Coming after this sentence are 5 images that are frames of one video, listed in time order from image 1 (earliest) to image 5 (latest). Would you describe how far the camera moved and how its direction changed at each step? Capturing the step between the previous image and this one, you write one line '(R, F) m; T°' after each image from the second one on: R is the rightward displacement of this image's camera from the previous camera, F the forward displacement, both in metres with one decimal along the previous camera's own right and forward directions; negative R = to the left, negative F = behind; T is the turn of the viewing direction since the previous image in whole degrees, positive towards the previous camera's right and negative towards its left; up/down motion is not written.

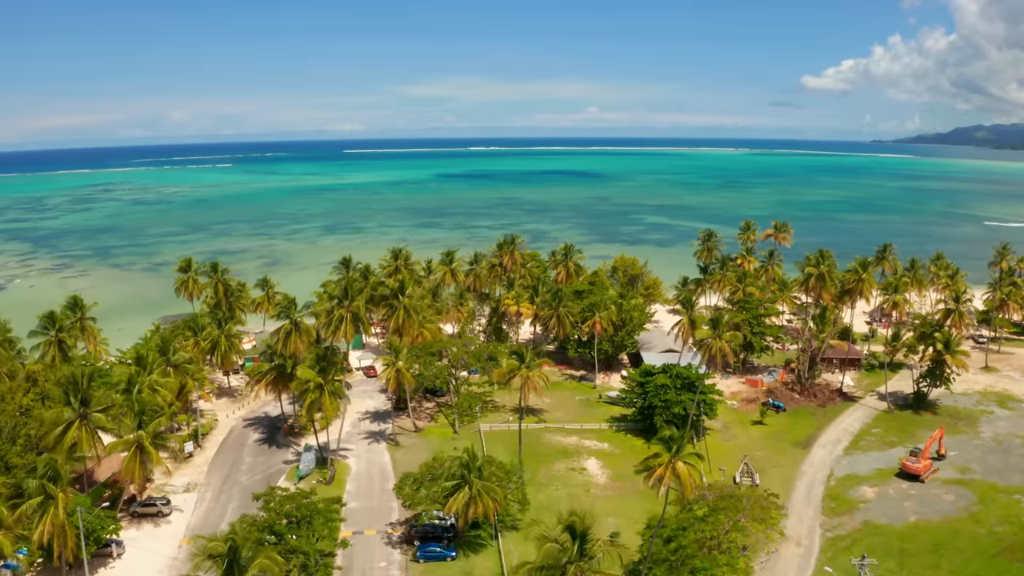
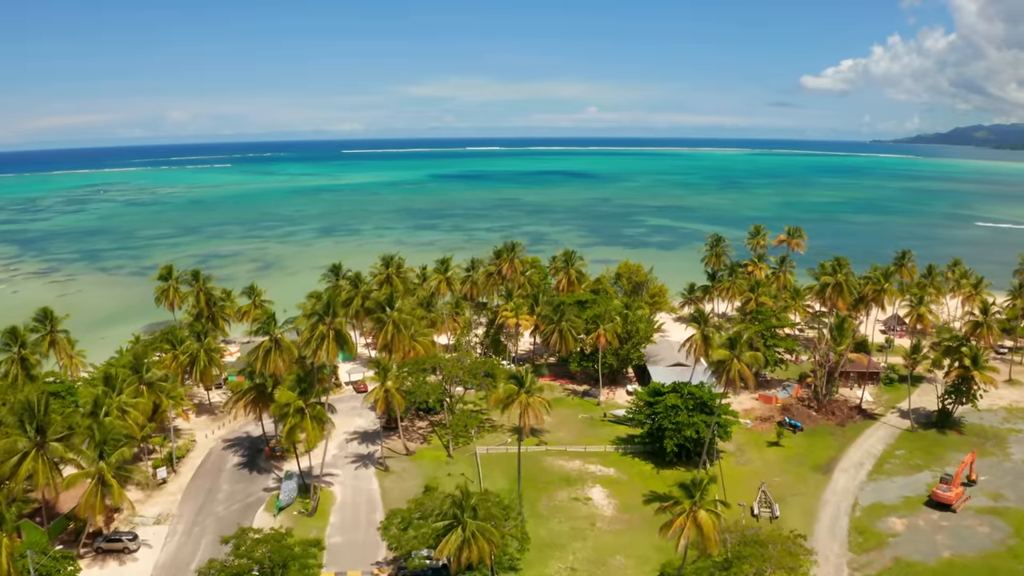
(+0.1, +3.4) m; 0°
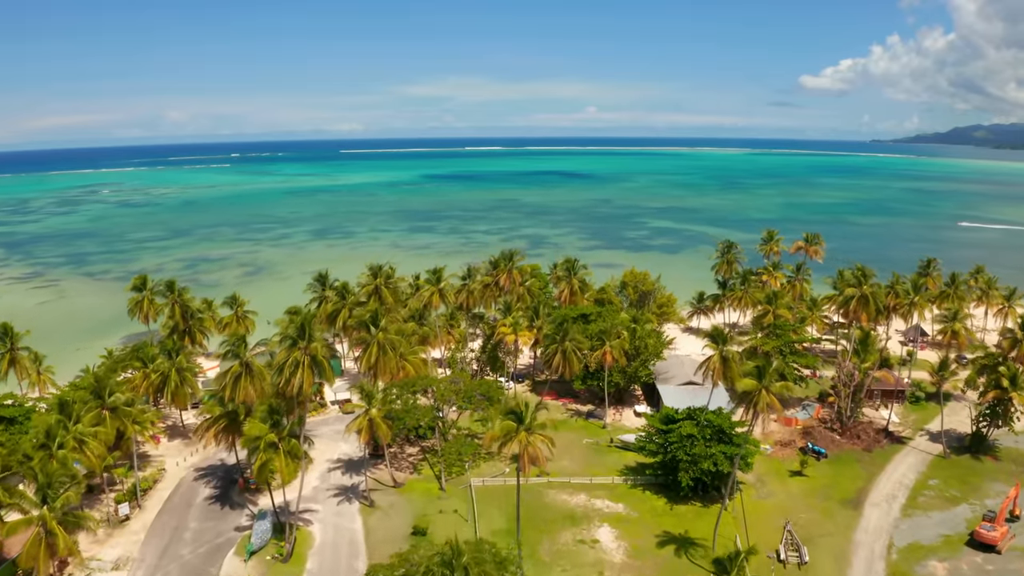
(+0.1, +4.0) m; 0°
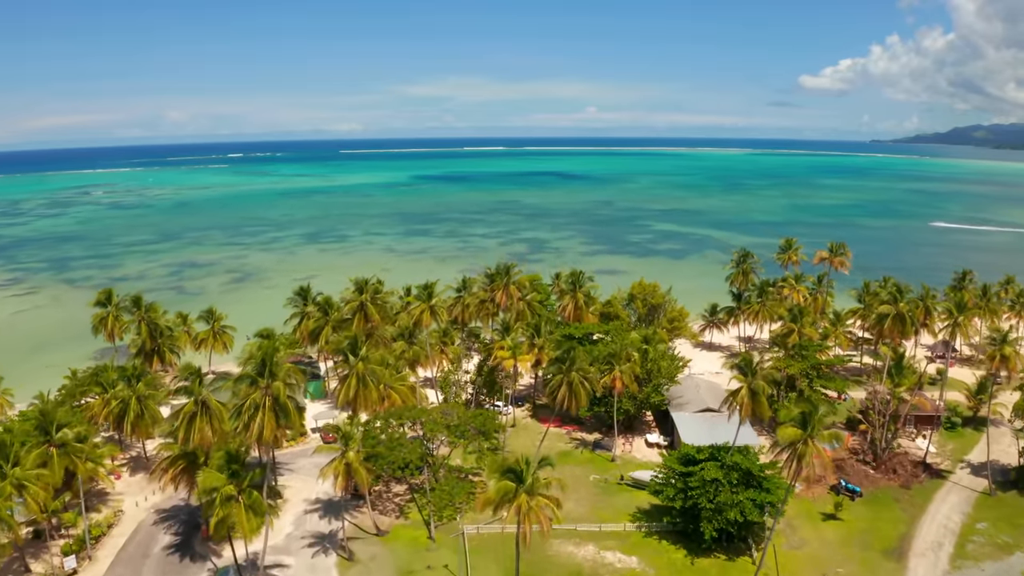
(+0.1, +4.7) m; 0°
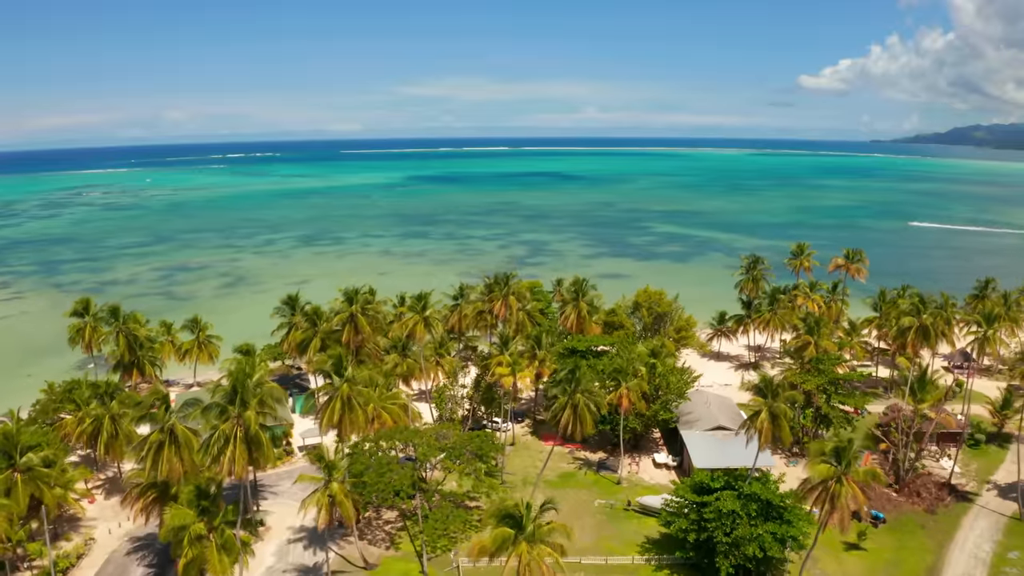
(0.0, +2.6) m; 0°
